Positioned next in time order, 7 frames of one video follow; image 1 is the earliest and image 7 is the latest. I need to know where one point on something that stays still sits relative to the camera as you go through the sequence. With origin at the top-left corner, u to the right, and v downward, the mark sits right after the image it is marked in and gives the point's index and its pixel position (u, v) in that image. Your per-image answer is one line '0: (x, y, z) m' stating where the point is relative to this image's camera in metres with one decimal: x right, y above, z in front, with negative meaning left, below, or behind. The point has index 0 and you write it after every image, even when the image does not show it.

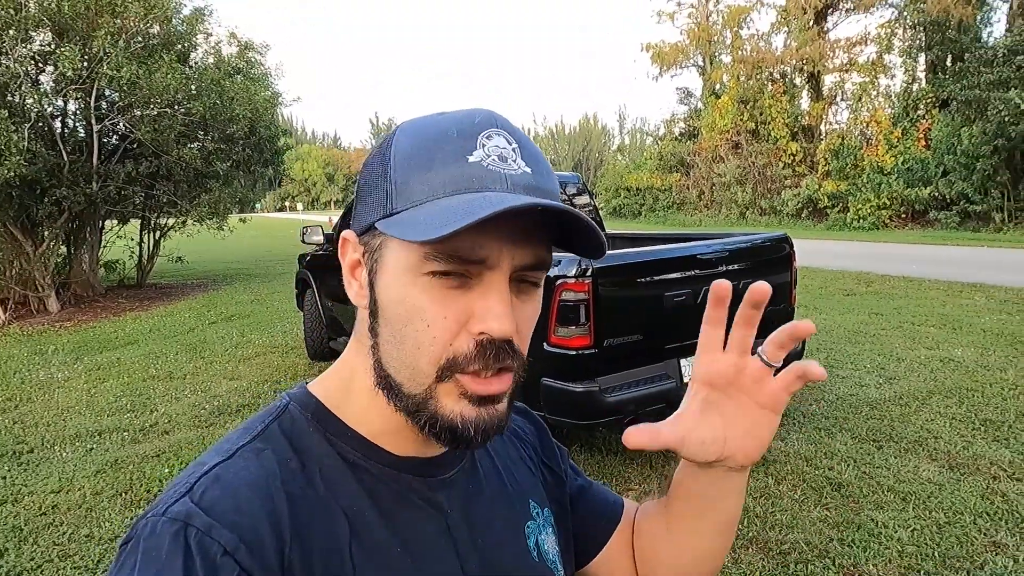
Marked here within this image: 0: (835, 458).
0: (+1.8, -0.9, +3.7) m
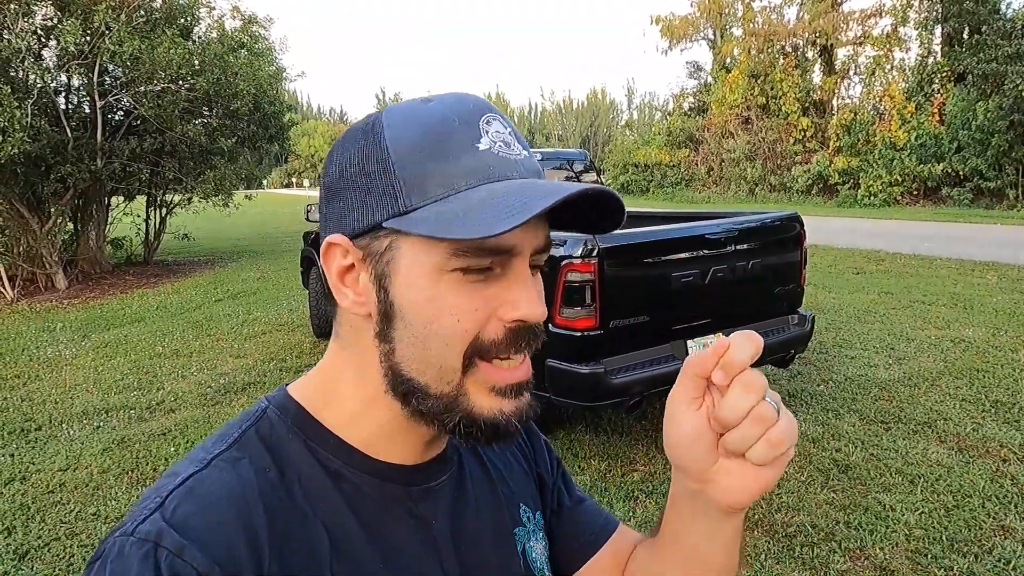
0: (+1.8, -0.8, +3.7) m
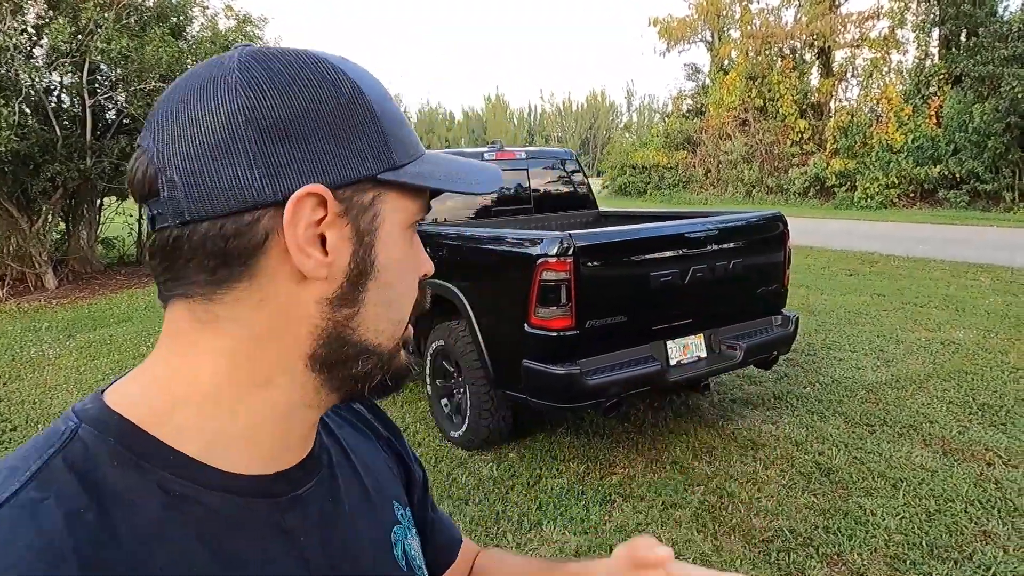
0: (+1.7, -0.8, +3.6) m
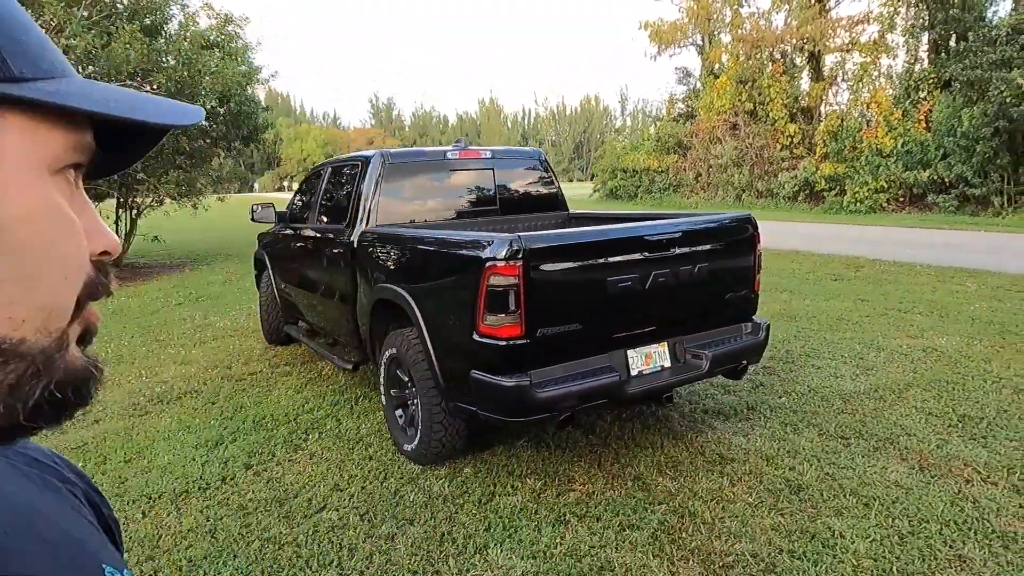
0: (+1.5, -0.9, +3.4) m
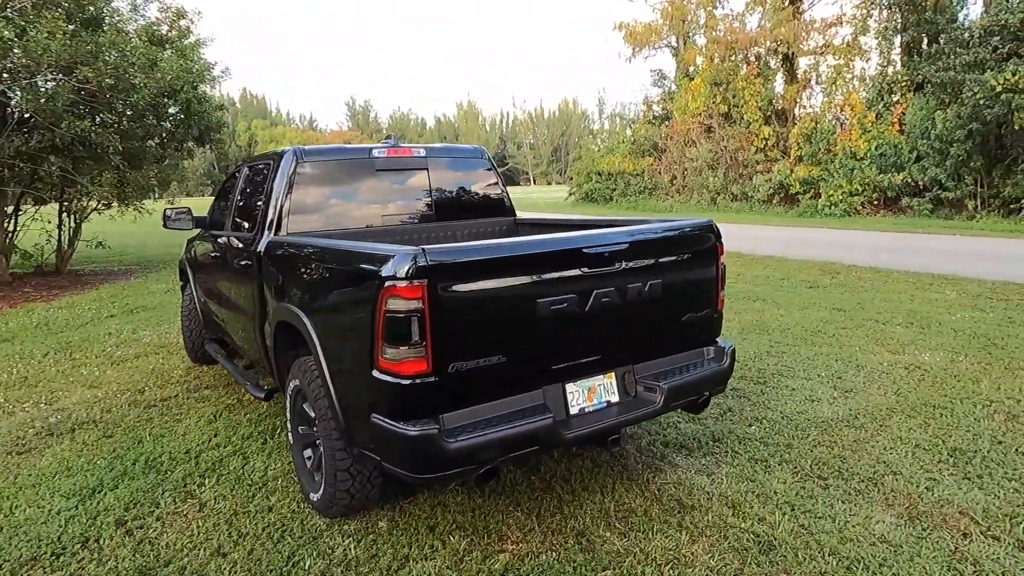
0: (+1.1, -1.0, +3.0) m
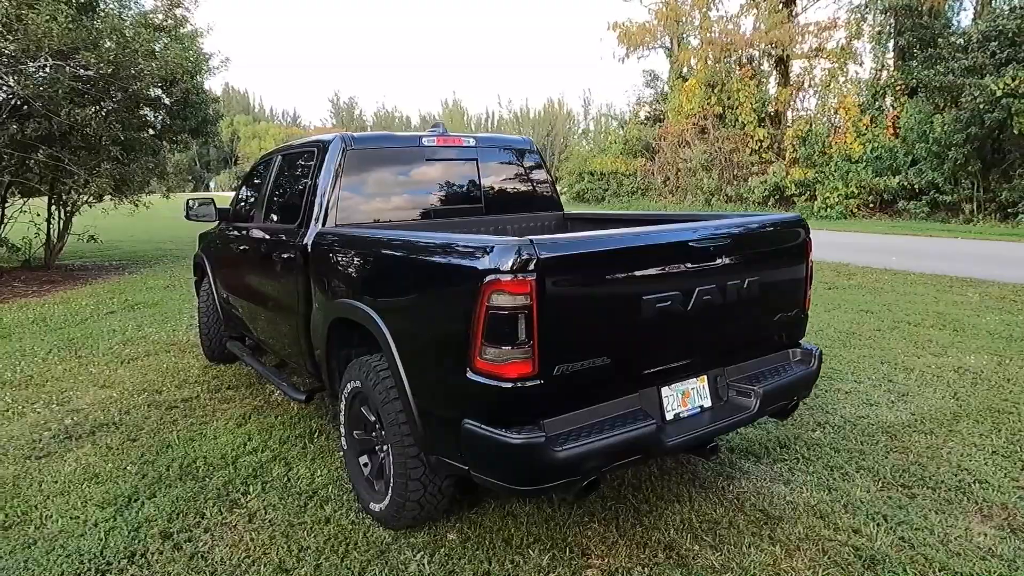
0: (+1.5, -0.9, +2.8) m
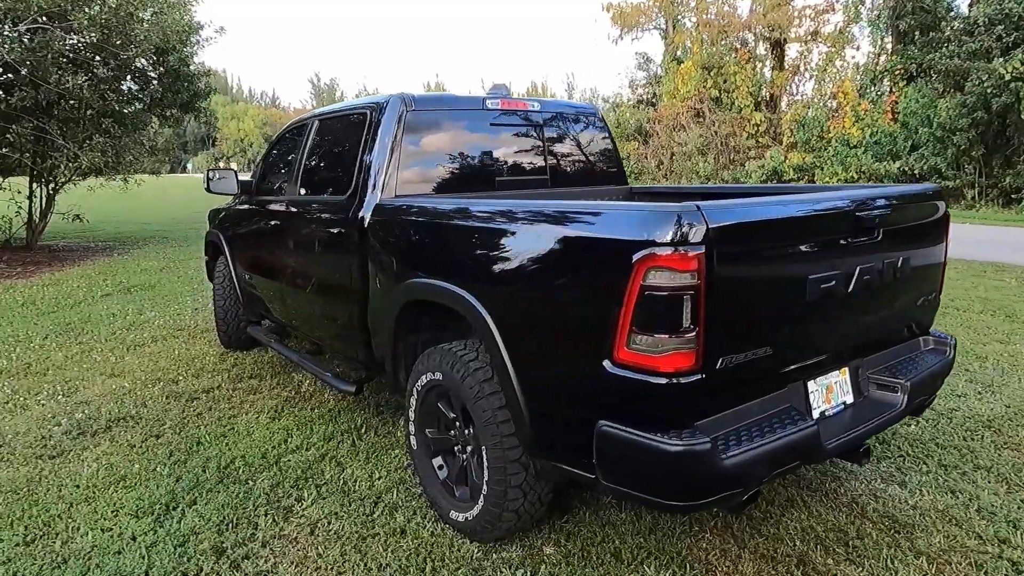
0: (+1.8, -0.9, +2.5) m
